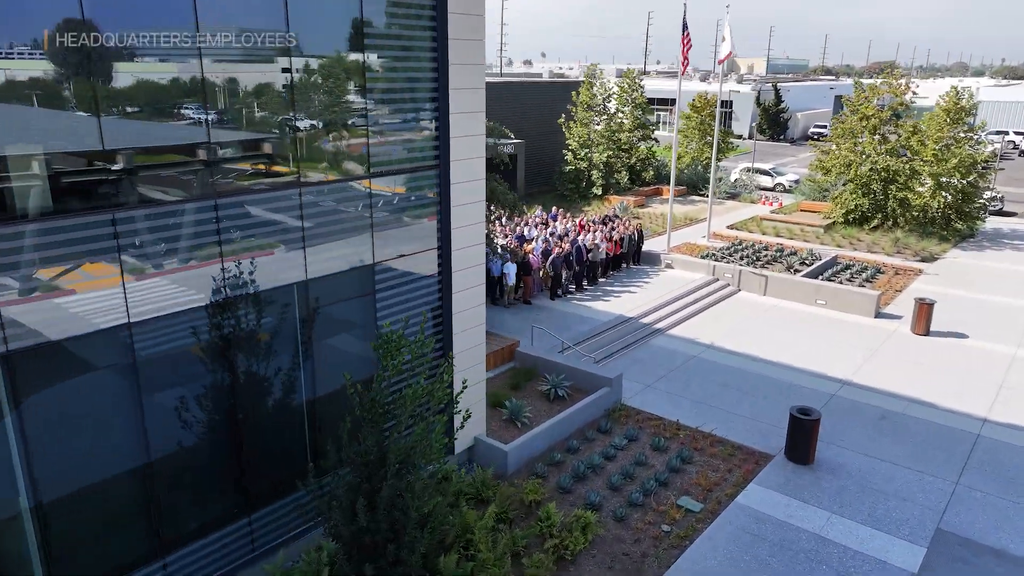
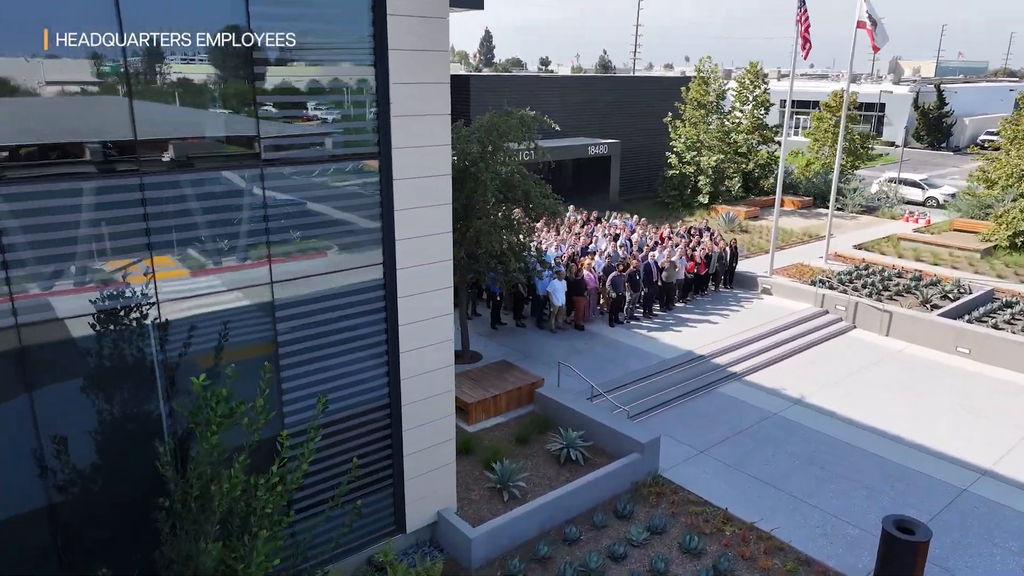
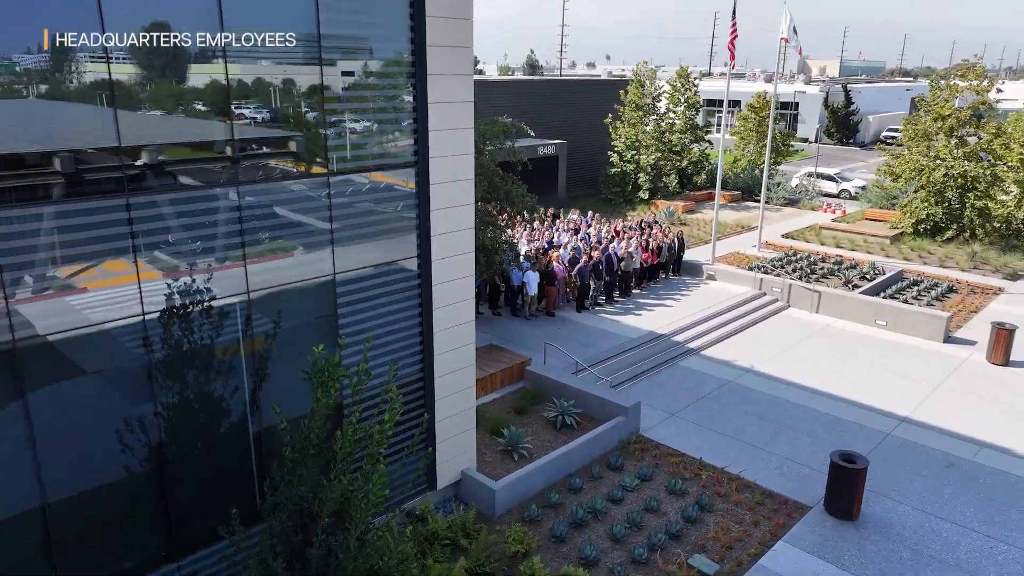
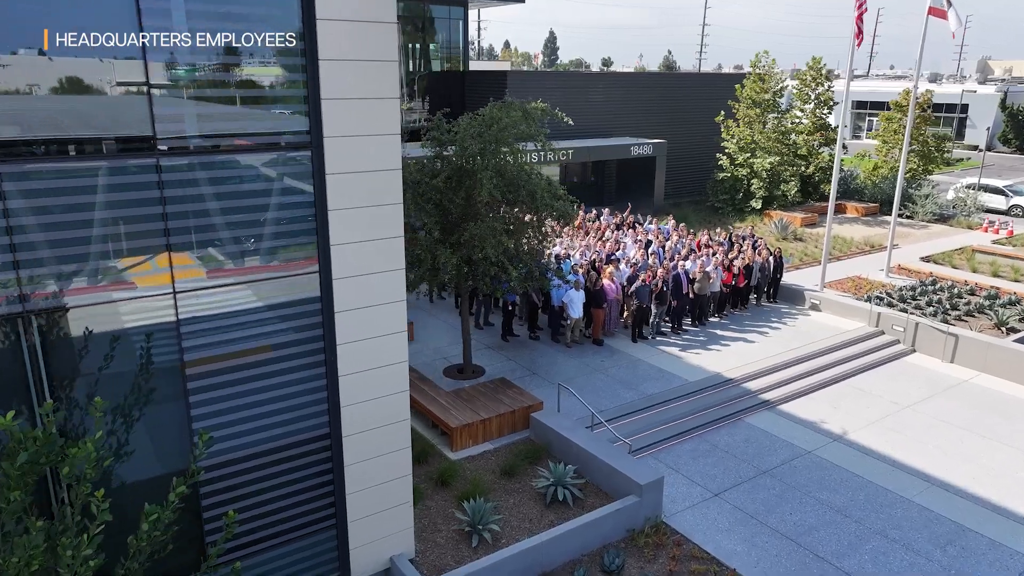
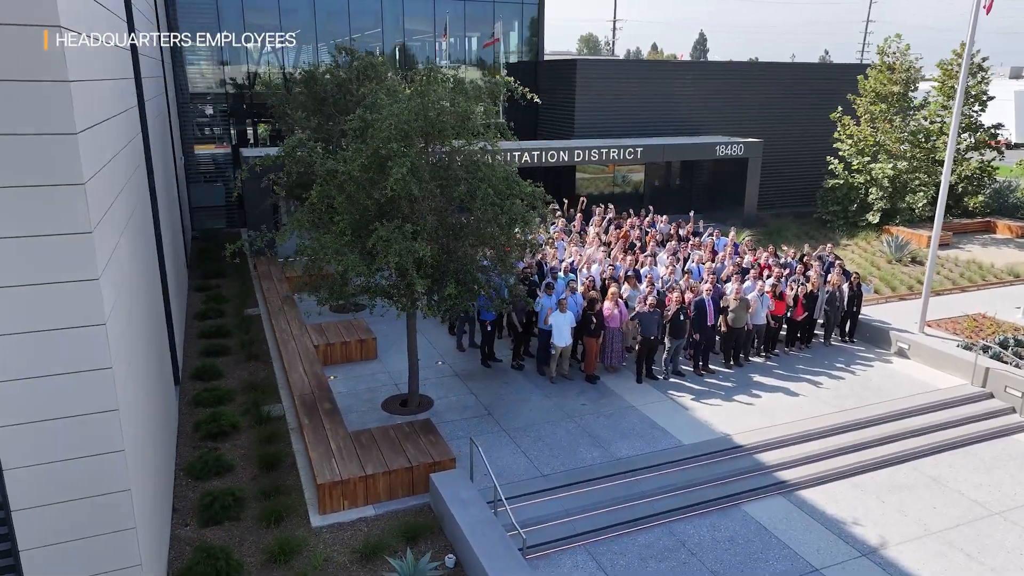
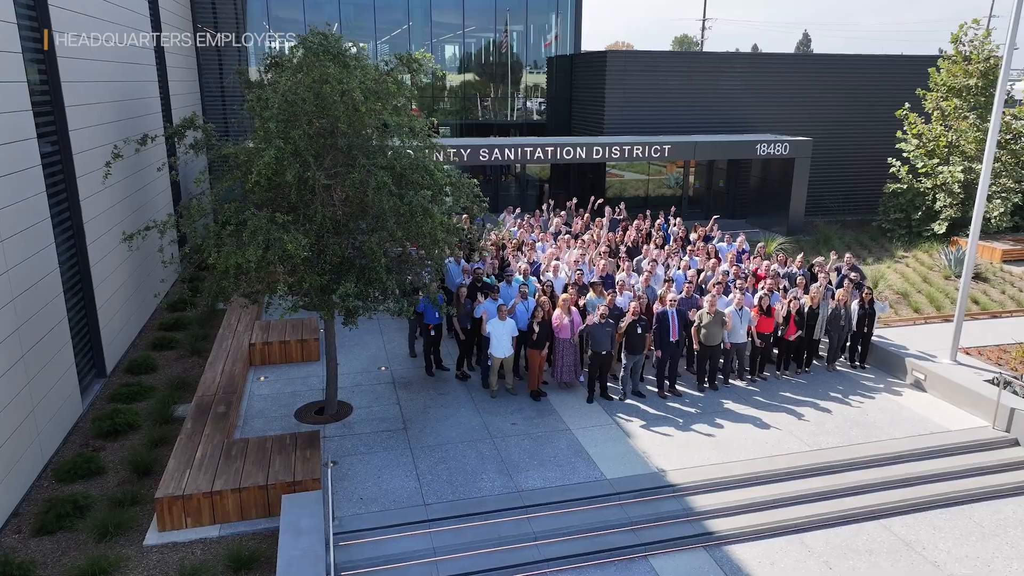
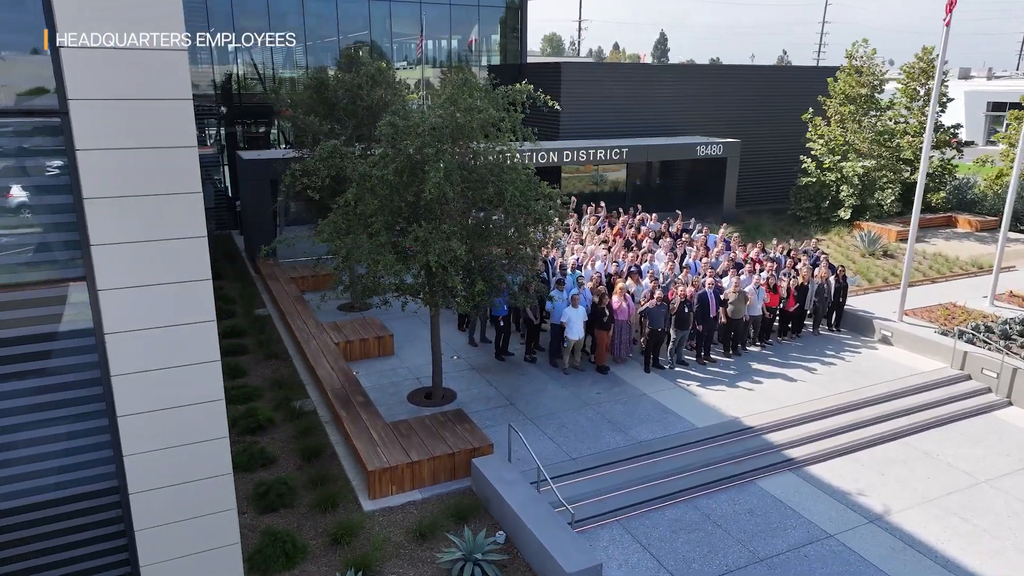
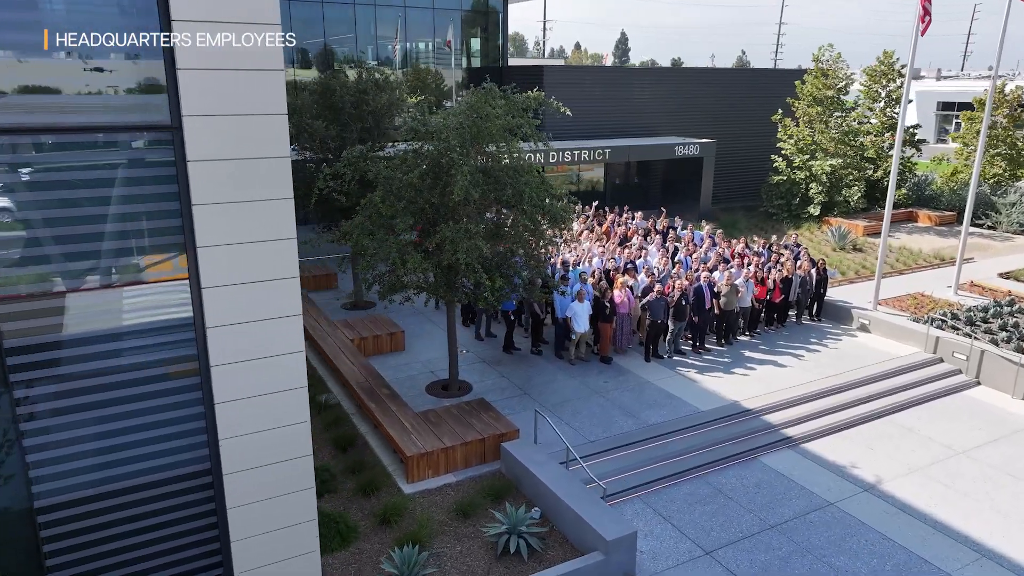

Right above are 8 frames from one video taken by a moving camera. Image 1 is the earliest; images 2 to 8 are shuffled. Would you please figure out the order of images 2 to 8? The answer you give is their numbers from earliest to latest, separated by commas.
3, 2, 4, 8, 7, 5, 6
